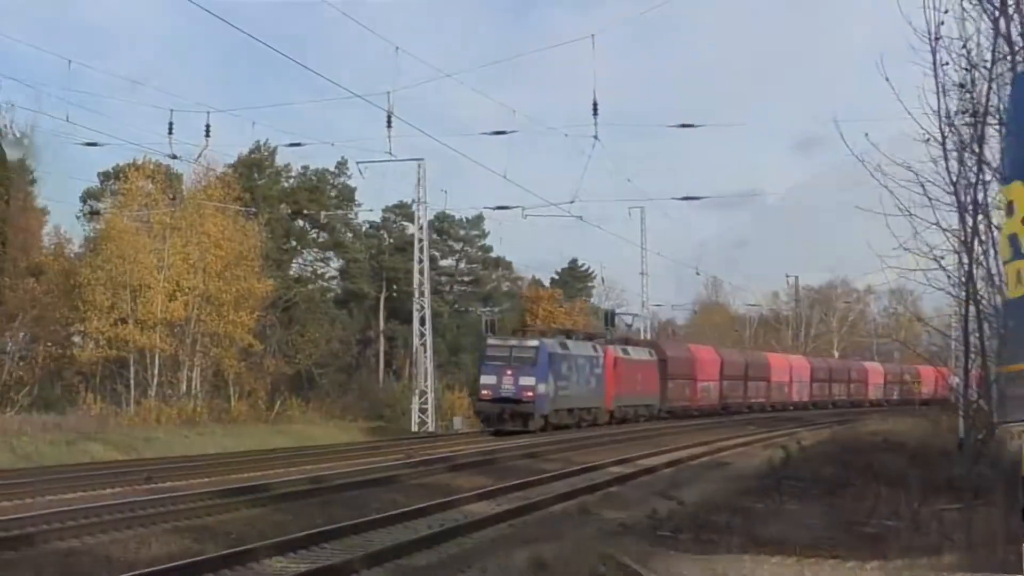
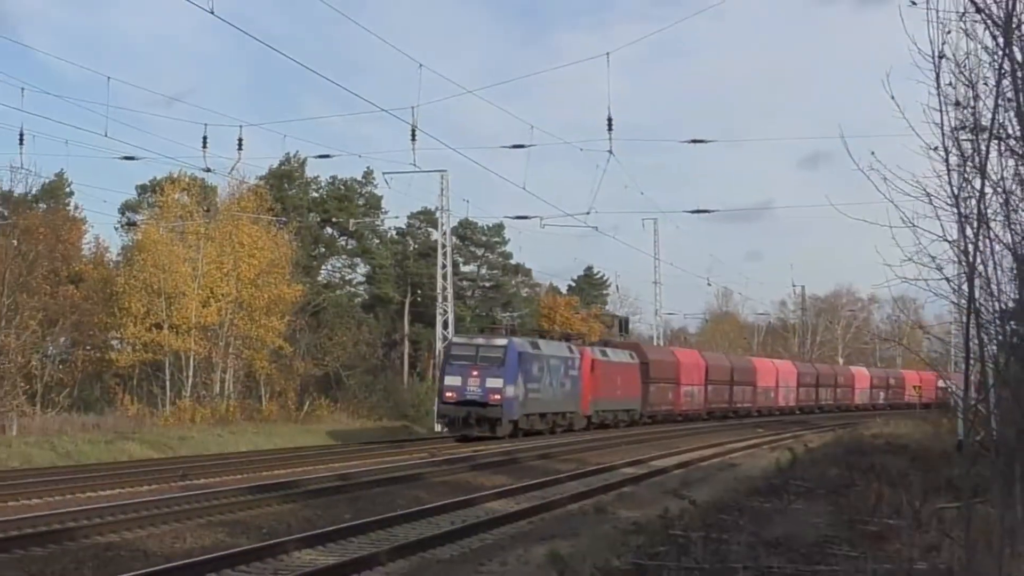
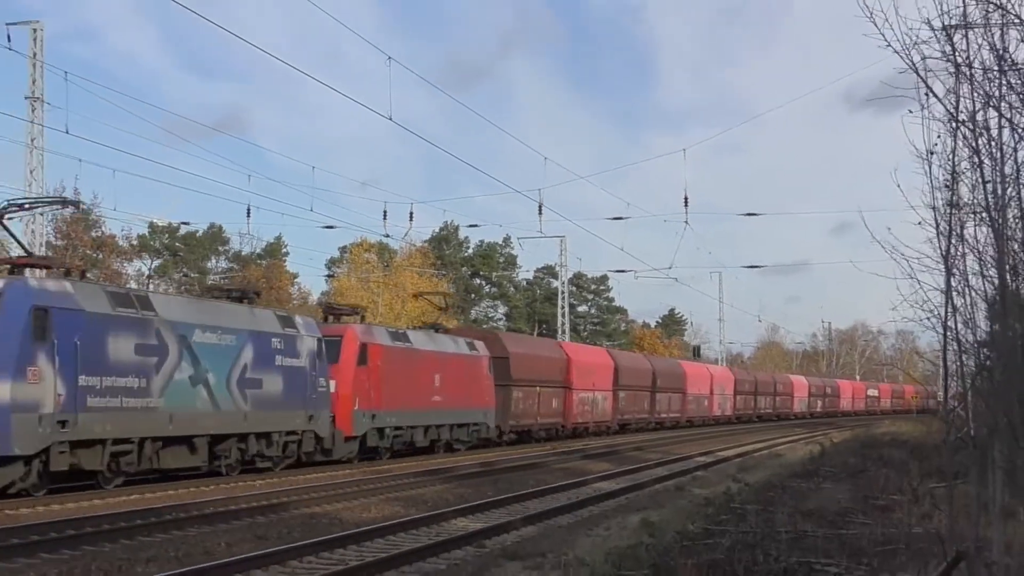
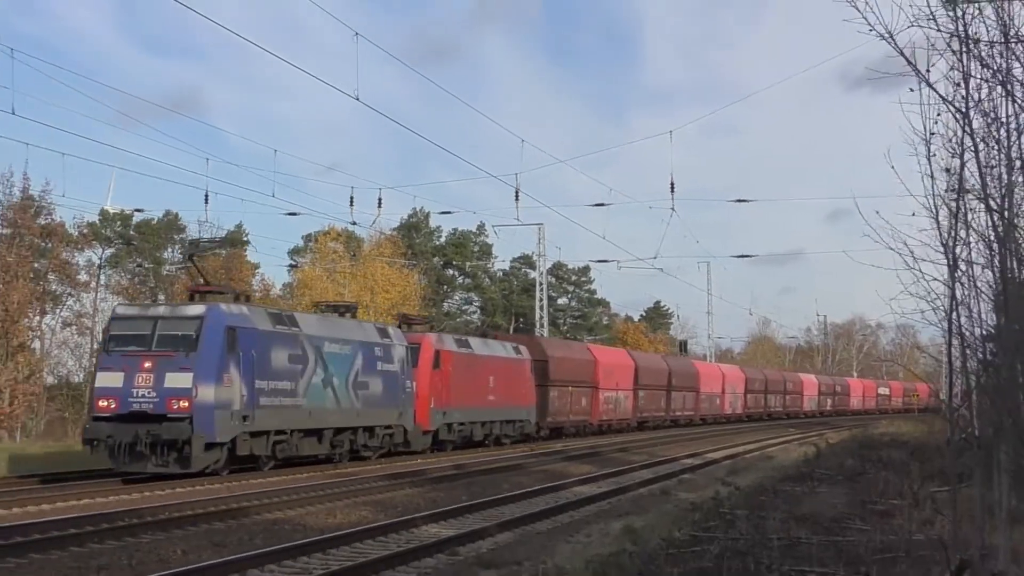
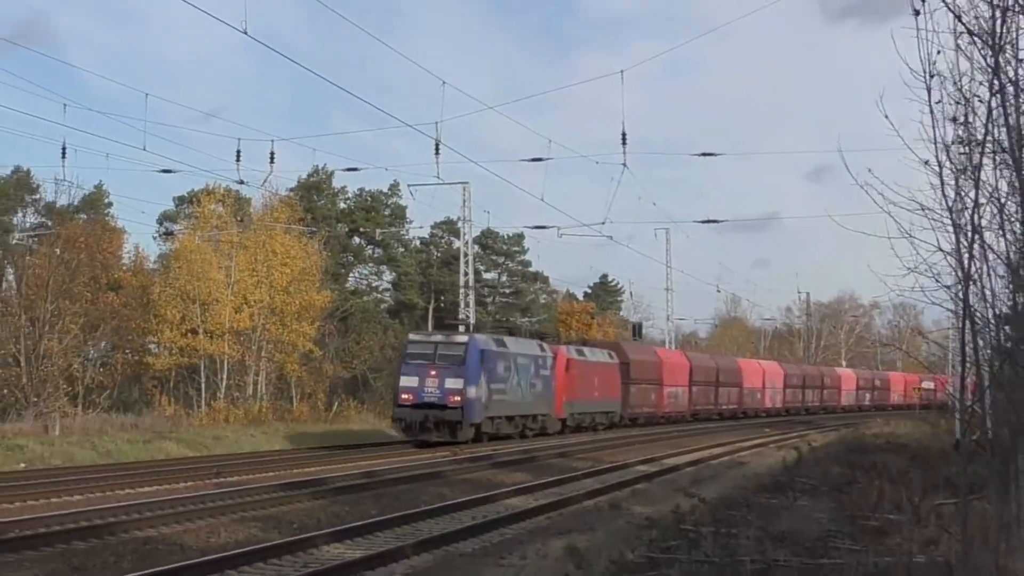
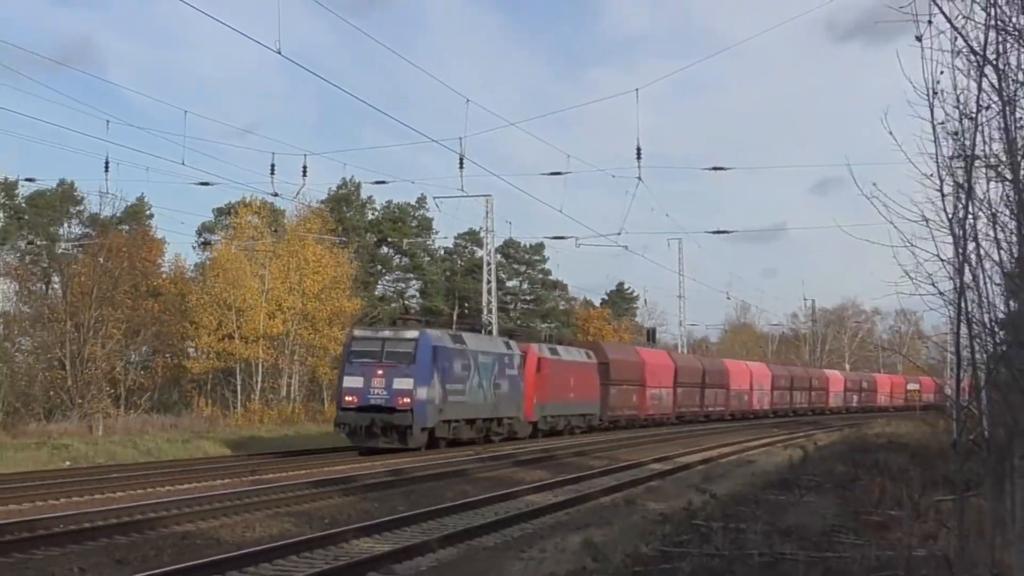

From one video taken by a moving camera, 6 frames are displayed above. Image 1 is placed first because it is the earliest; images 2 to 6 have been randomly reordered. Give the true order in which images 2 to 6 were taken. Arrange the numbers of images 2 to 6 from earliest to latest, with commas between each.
2, 5, 6, 4, 3
